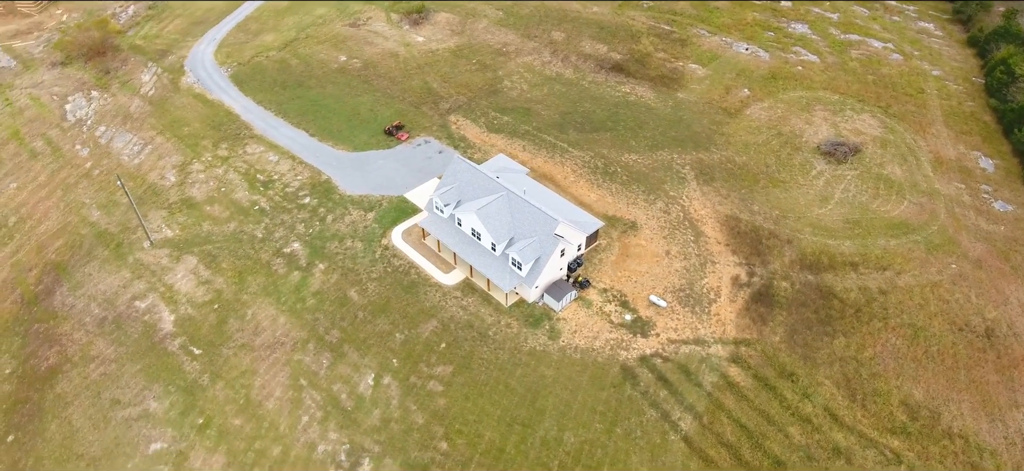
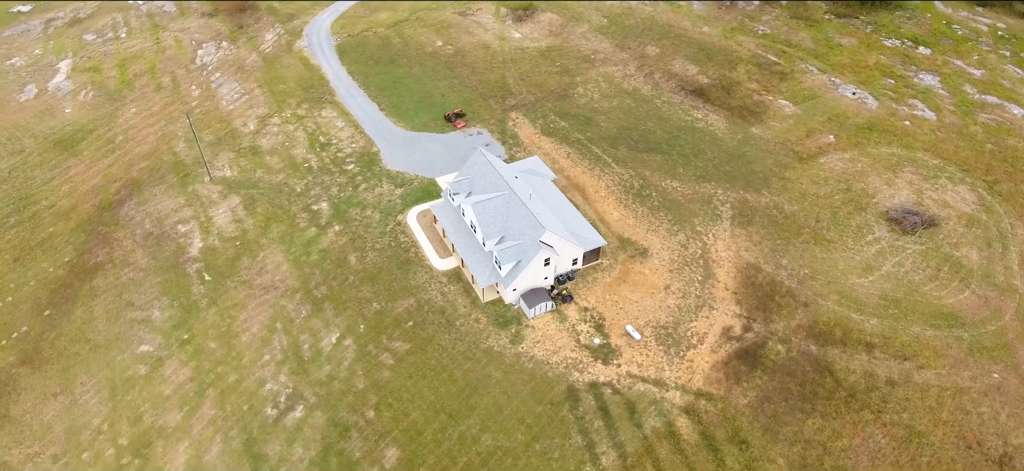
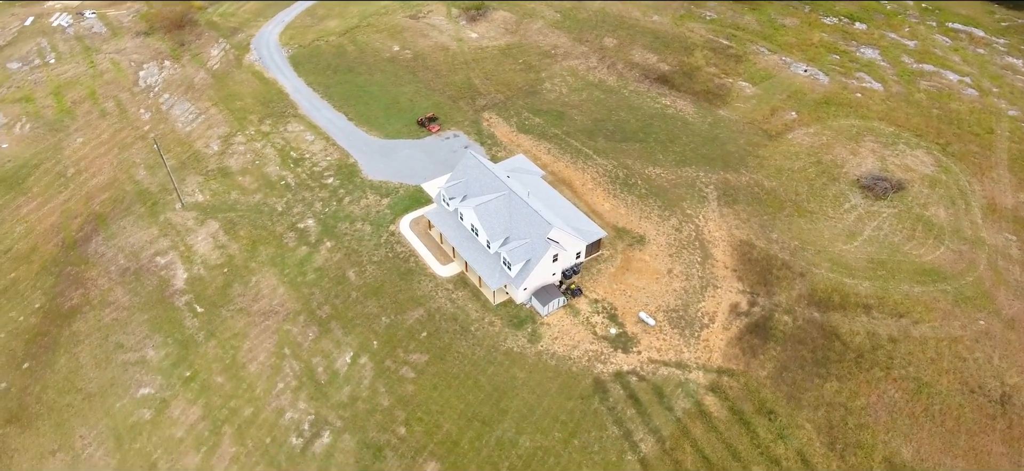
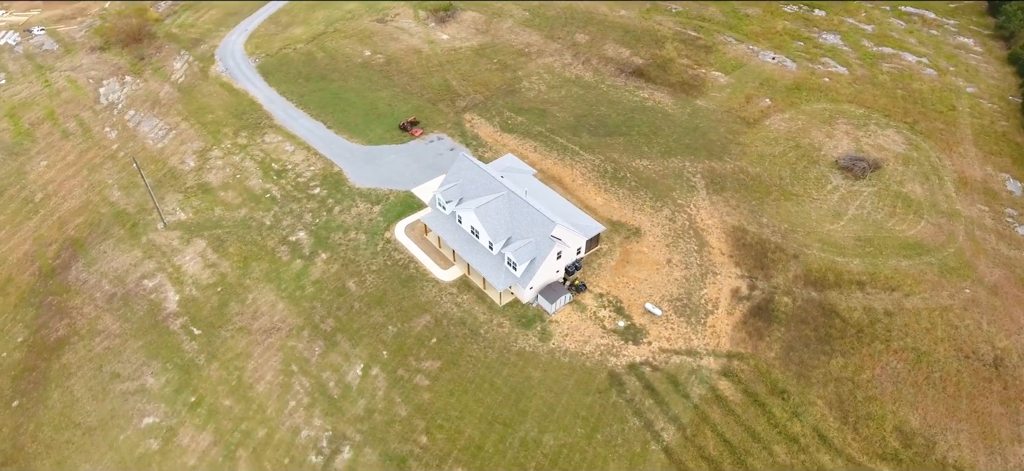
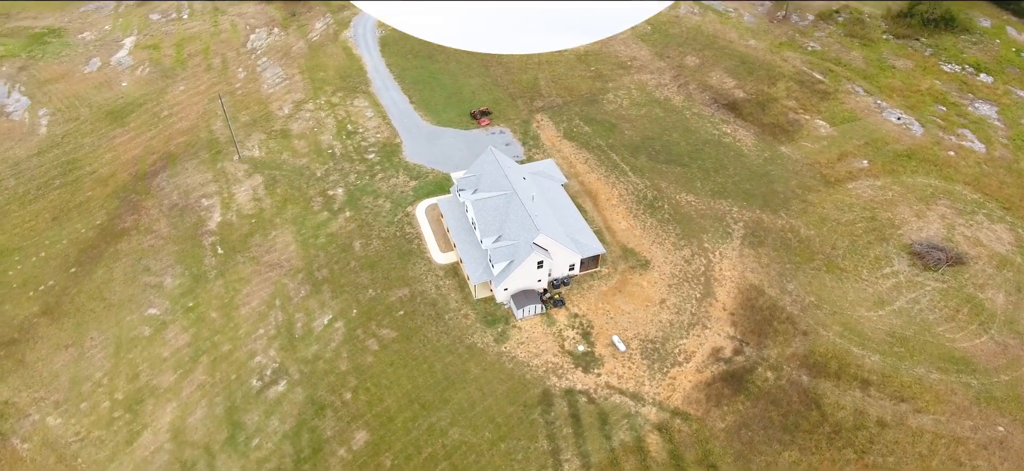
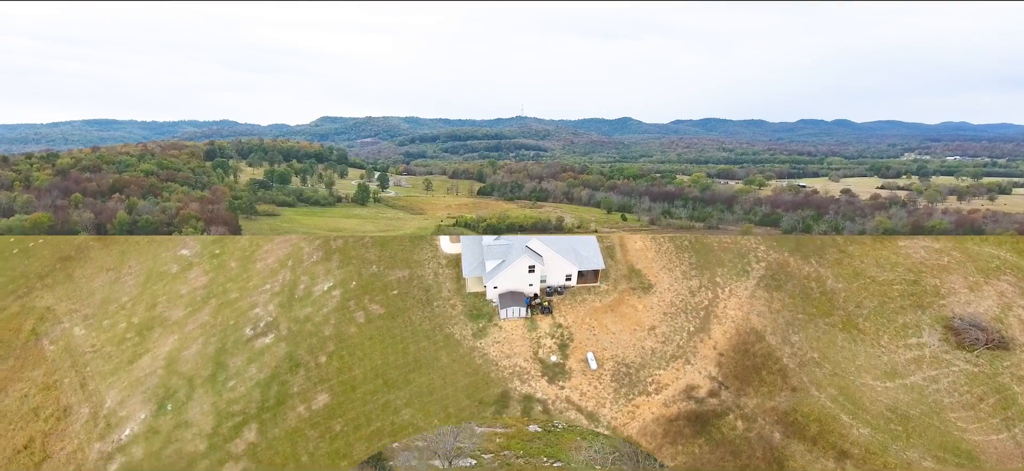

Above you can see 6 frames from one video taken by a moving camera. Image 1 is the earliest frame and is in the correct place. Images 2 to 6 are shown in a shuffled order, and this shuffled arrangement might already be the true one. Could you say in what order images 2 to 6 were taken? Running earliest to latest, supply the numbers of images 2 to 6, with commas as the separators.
4, 3, 2, 5, 6
